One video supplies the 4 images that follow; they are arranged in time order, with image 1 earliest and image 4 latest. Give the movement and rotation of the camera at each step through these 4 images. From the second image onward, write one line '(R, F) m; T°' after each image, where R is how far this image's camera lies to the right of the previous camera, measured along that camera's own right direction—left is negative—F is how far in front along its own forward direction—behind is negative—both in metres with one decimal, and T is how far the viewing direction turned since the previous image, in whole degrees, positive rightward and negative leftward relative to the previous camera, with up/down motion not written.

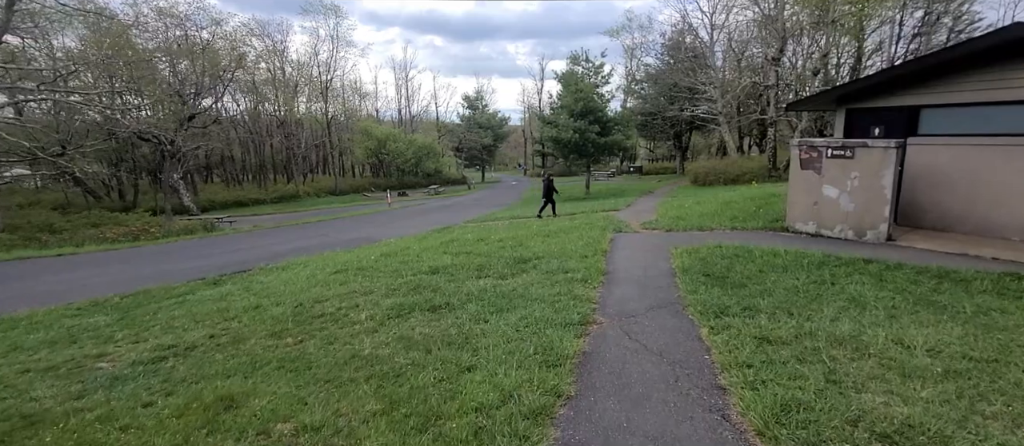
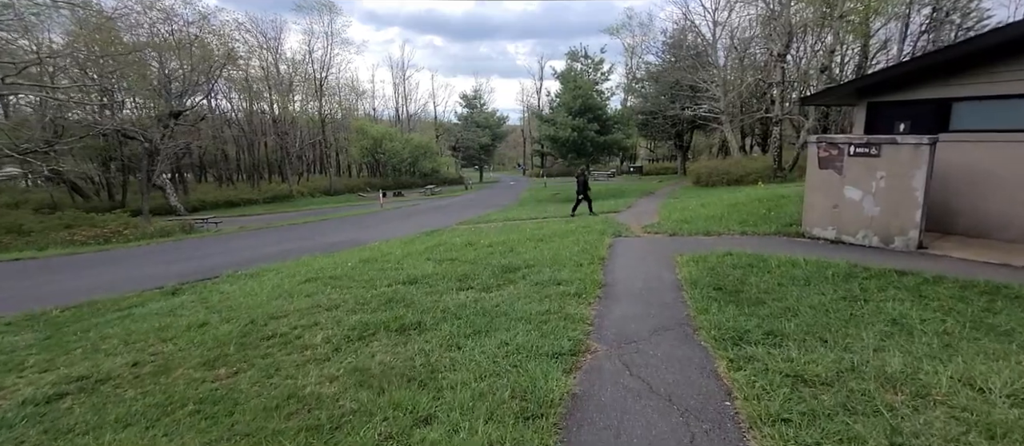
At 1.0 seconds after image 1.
(+0.2, +0.8) m; 0°
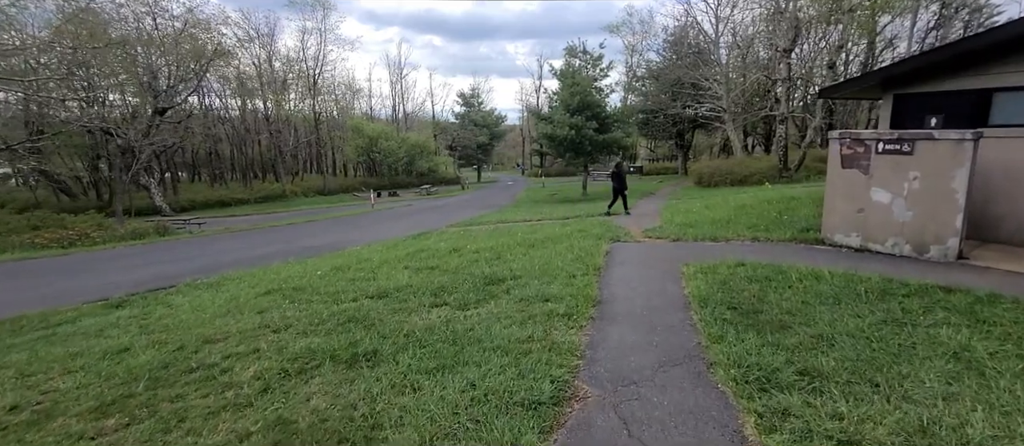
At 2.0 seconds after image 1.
(+0.2, +0.9) m; 0°
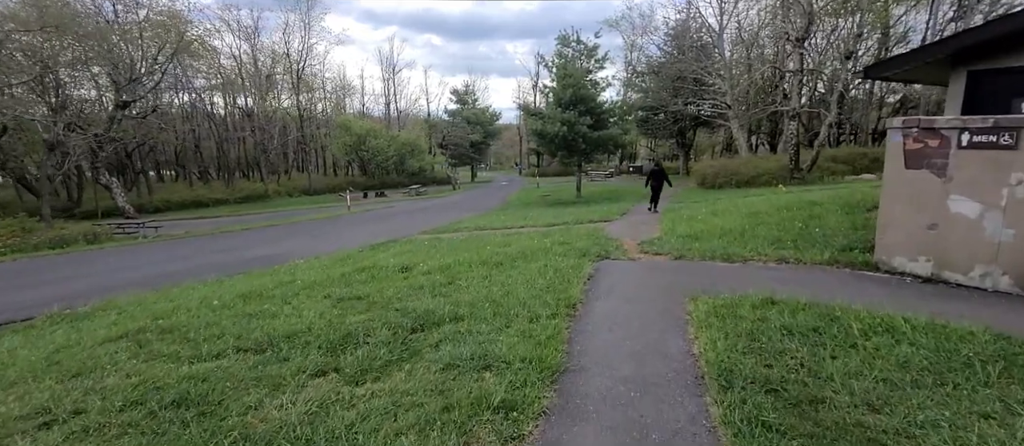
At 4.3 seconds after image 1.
(+0.6, +1.9) m; 0°
